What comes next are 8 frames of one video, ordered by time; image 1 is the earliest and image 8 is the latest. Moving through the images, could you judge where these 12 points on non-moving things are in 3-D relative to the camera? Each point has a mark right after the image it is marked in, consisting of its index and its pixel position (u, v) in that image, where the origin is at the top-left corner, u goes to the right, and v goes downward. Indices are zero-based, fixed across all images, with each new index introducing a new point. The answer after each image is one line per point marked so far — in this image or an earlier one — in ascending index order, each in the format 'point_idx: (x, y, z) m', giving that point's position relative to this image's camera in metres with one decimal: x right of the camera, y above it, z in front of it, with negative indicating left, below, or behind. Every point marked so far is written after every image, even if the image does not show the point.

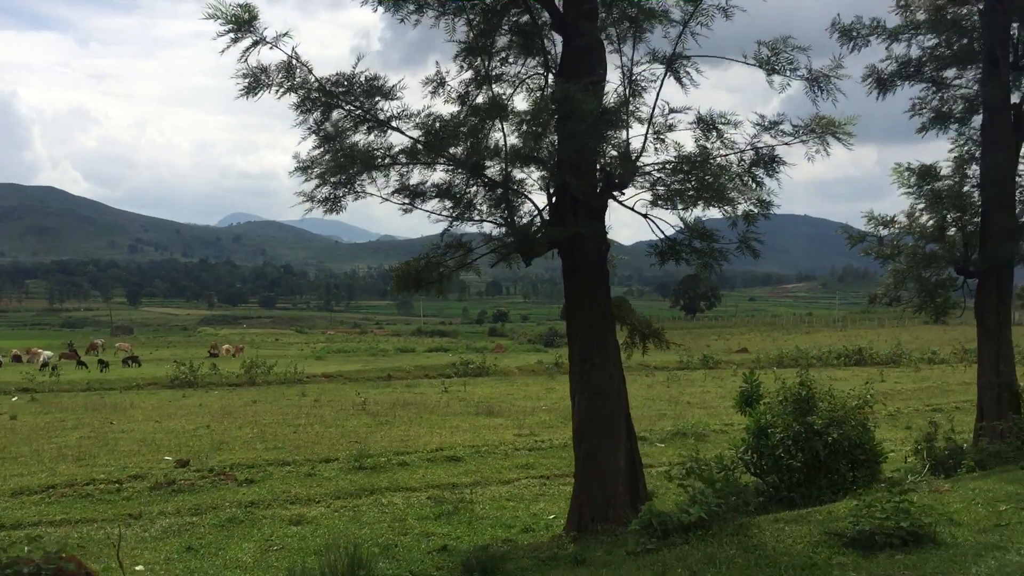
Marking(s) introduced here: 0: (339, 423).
0: (-3.4, -2.6, +19.2) m
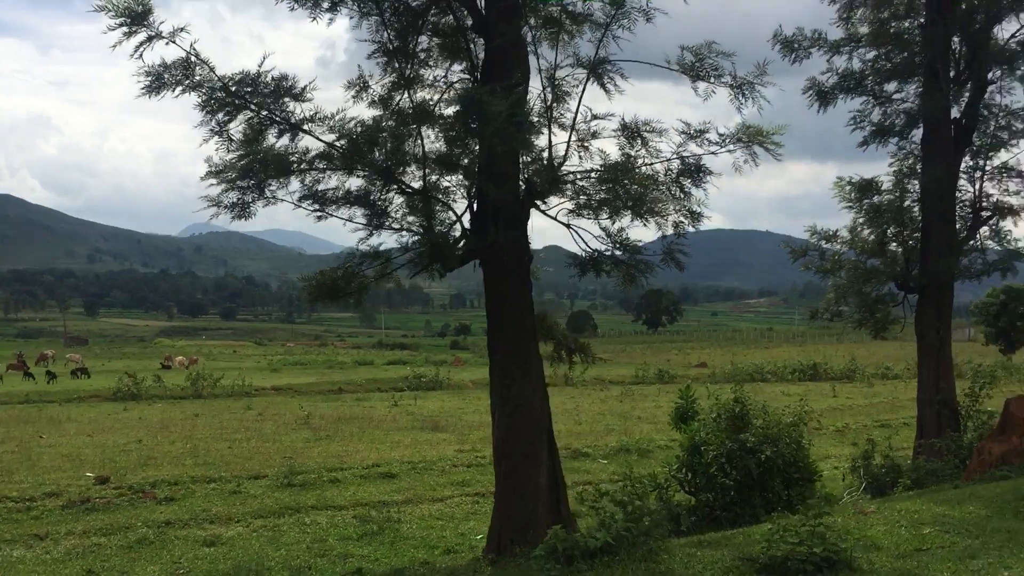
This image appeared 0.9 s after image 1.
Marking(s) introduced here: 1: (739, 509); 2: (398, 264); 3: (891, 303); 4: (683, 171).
0: (-4.5, -2.9, +18.7) m
1: (+2.3, -2.3, +9.9) m
2: (-1.0, +0.2, +8.2) m
3: (+5.0, -0.2, +12.9) m
4: (+1.4, +1.0, +8.0) m
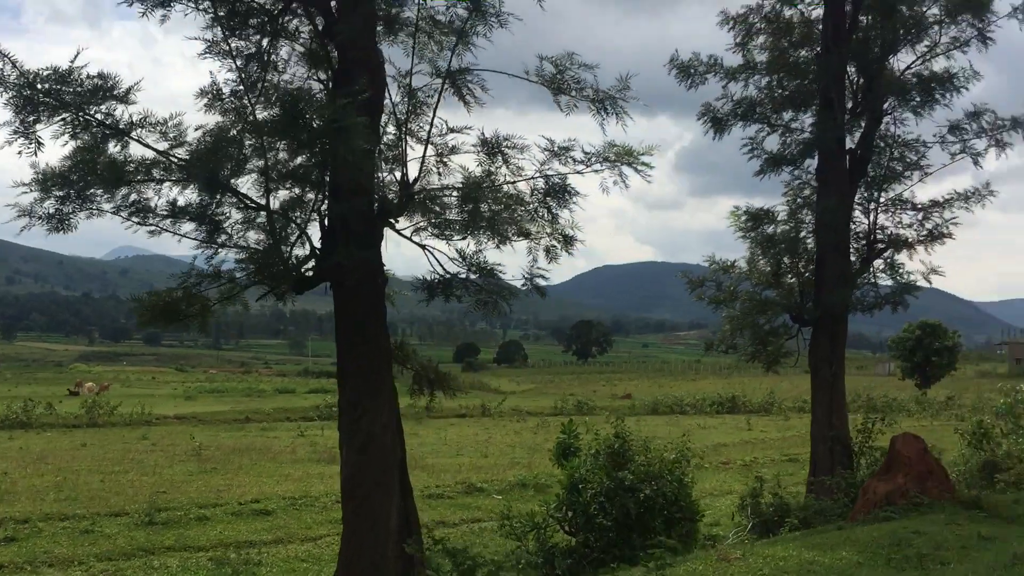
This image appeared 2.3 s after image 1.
0: (-6.4, -3.3, +17.7) m
1: (+1.0, -2.5, +9.4) m
2: (-2.1, 0.0, +7.6) m
3: (+3.5, -0.6, +12.6) m
4: (+0.3, +0.8, +7.5) m
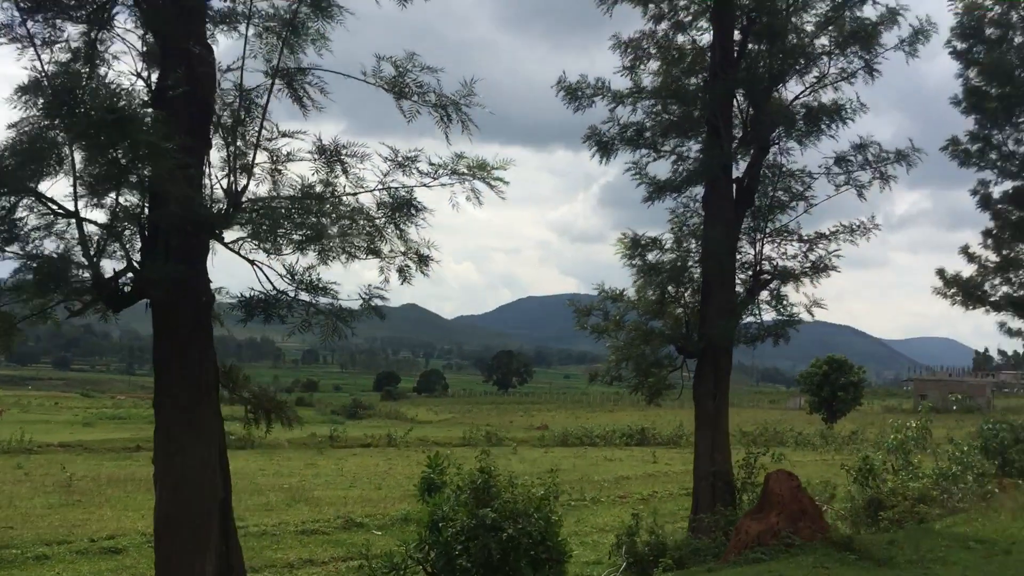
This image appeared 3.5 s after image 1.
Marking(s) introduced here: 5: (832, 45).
0: (-8.3, -3.6, +16.4) m
1: (-0.3, -2.8, +8.8) m
2: (-3.2, -0.1, +6.8) m
3: (+1.9, -1.0, +12.2) m
4: (-0.8, +0.6, +7.0) m
5: (+4.1, +3.1, +12.6) m
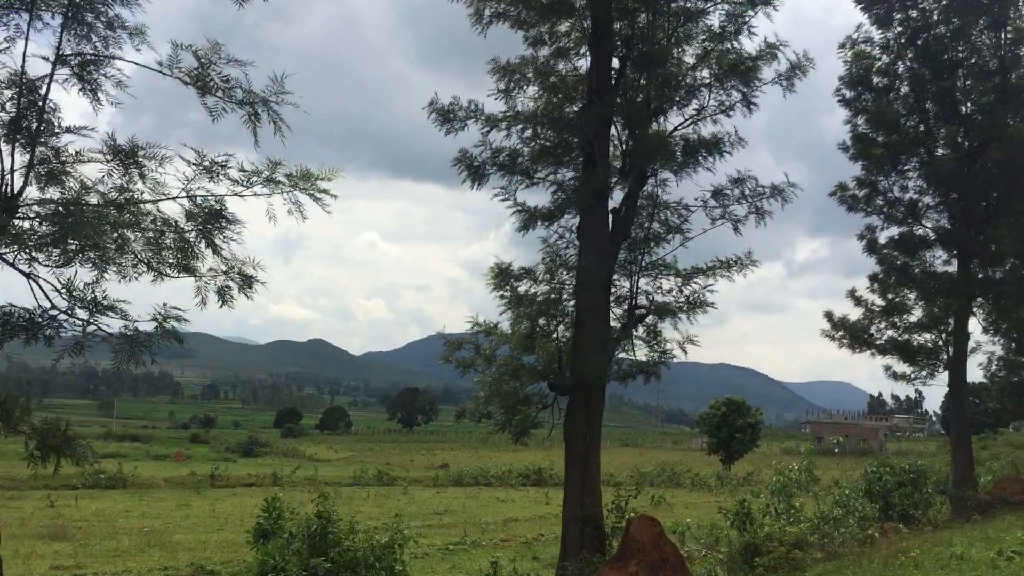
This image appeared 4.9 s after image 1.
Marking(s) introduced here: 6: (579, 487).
0: (-10.4, -3.9, +14.8) m
1: (-1.7, -3.0, +7.9) m
2: (-4.3, -0.2, +5.8) m
3: (+0.3, -1.4, +11.6) m
4: (-2.0, +0.5, +6.2) m
5: (+2.5, +2.7, +12.3) m
6: (+0.8, -2.3, +11.3) m
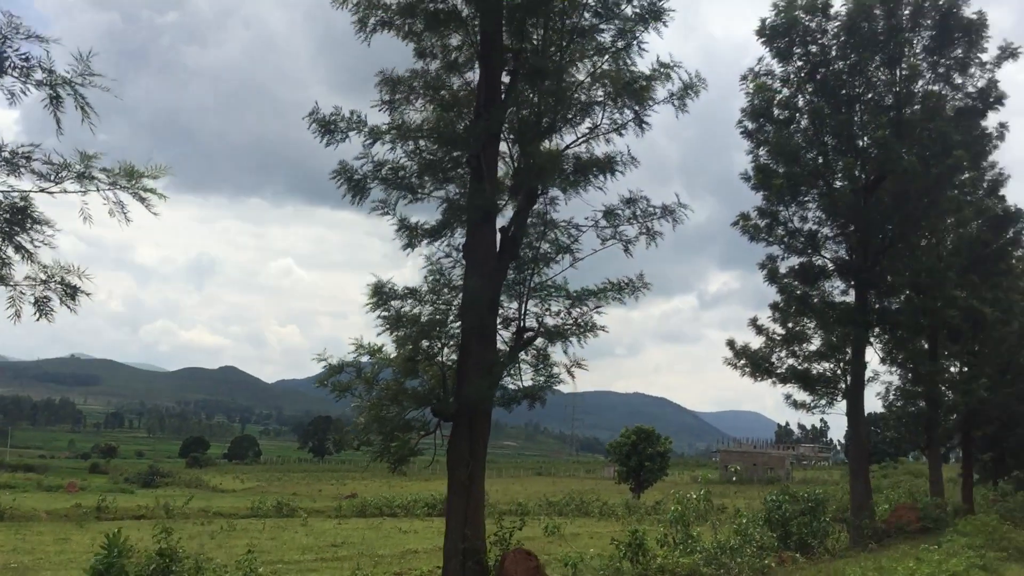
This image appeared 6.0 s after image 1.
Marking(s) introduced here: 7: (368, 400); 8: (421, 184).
0: (-12.0, -4.1, +13.2) m
1: (-2.7, -3.1, +7.1) m
2: (-5.2, -0.2, +4.9) m
3: (-1.0, -1.6, +11.0) m
4: (-2.8, +0.4, +5.5) m
5: (+1.1, +2.4, +12.0) m
6: (-0.6, -2.5, +10.8) m
7: (-1.6, -1.3, +11.1) m
8: (-1.0, +1.2, +11.3) m
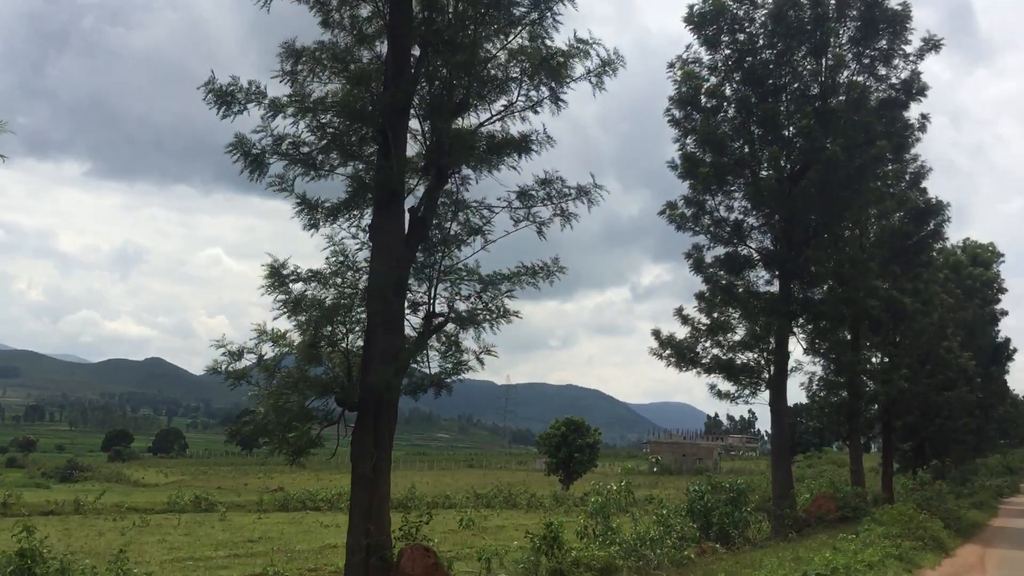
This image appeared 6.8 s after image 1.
0: (-13.1, -3.8, +11.9) m
1: (-3.5, -2.9, +6.5) m
2: (-5.7, 0.0, +4.0) m
3: (-2.0, -1.4, +10.4) m
4: (-3.4, +0.6, +4.8) m
5: (+0.1, +2.6, +11.6) m
6: (-1.5, -2.4, +10.2) m
7: (-2.6, -1.1, +10.5) m
8: (-2.0, +1.4, +10.7) m
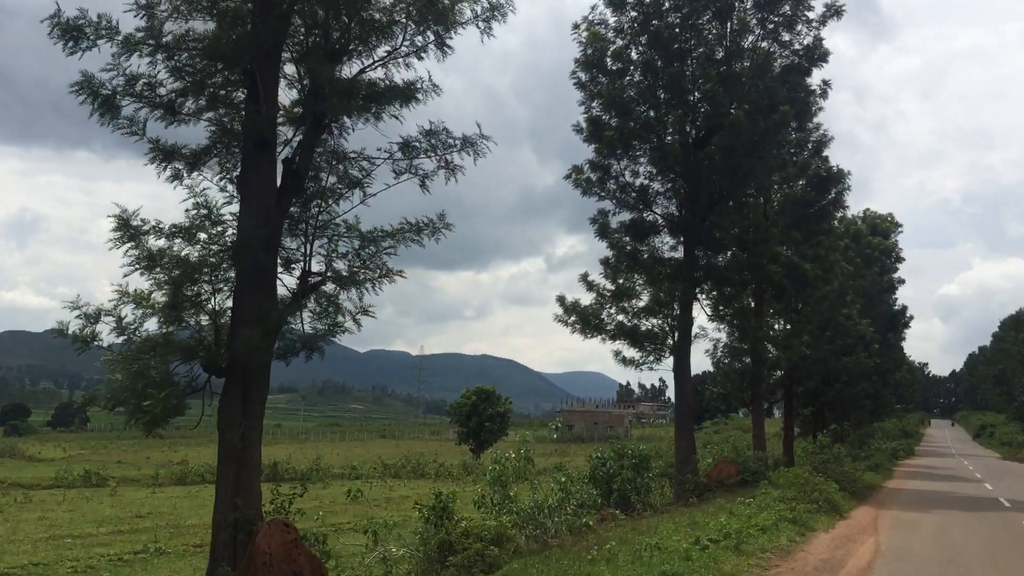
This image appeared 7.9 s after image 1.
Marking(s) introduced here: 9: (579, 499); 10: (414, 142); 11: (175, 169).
0: (-14.4, -3.3, +10.2) m
1: (-4.3, -2.6, +5.6) m
2: (-6.4, +0.2, +2.9) m
3: (-3.2, -1.0, +9.7) m
4: (-4.1, +0.8, +3.8) m
5: (-1.2, +3.0, +10.9) m
6: (-2.7, -1.9, +9.5) m
7: (-3.8, -0.6, +9.6) m
8: (-3.2, +1.8, +9.8) m
9: (+1.1, -3.6, +16.6) m
10: (-1.0, +1.6, +10.5) m
11: (-3.3, +1.1, +9.5) m
